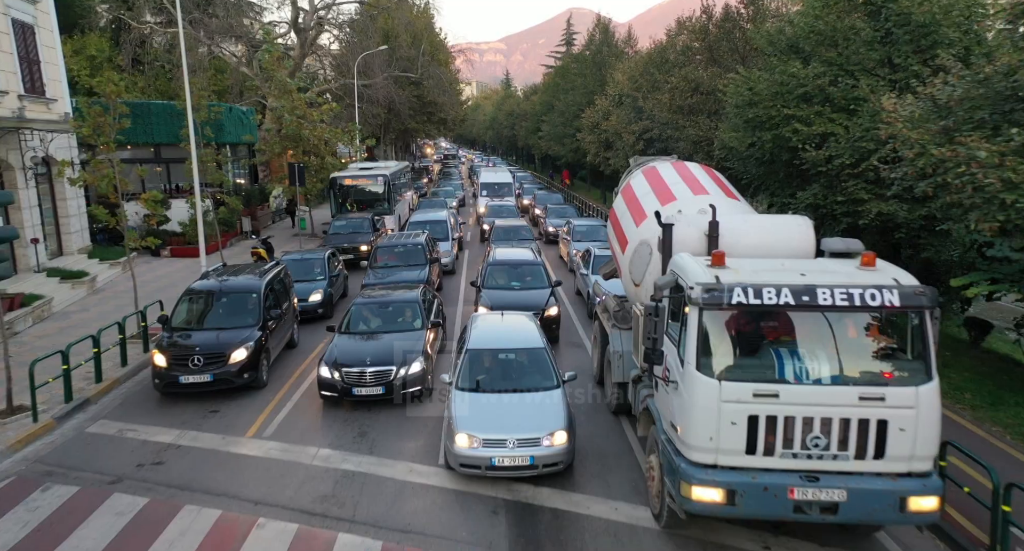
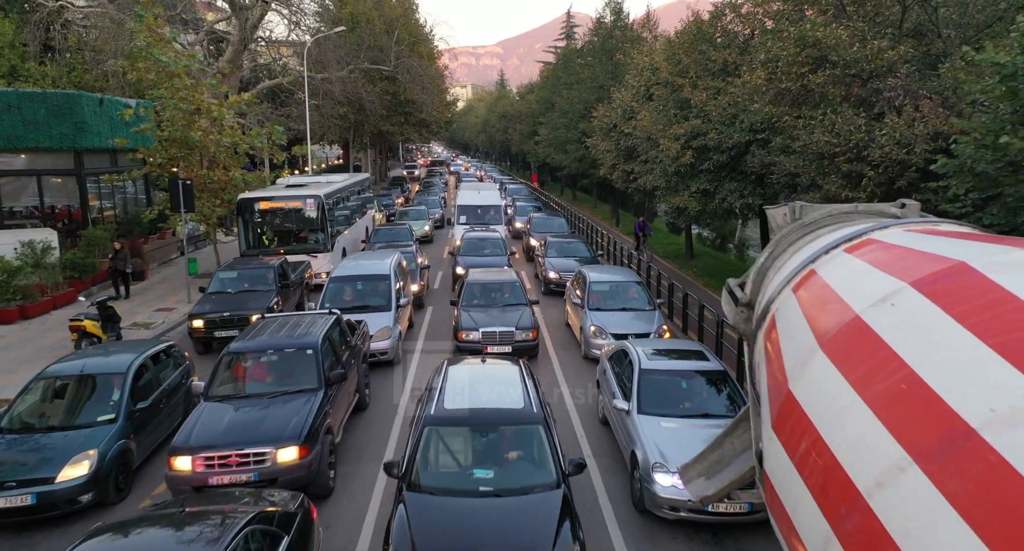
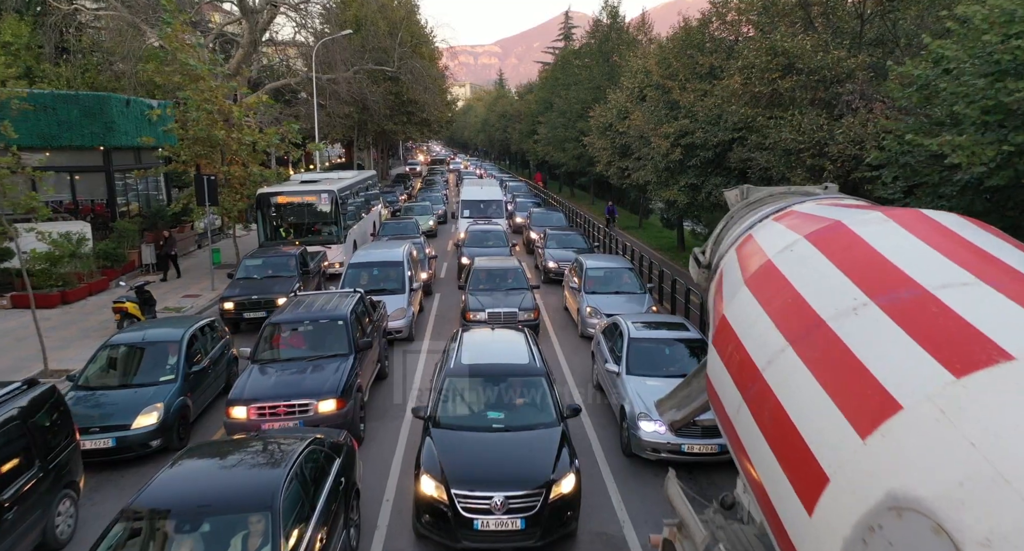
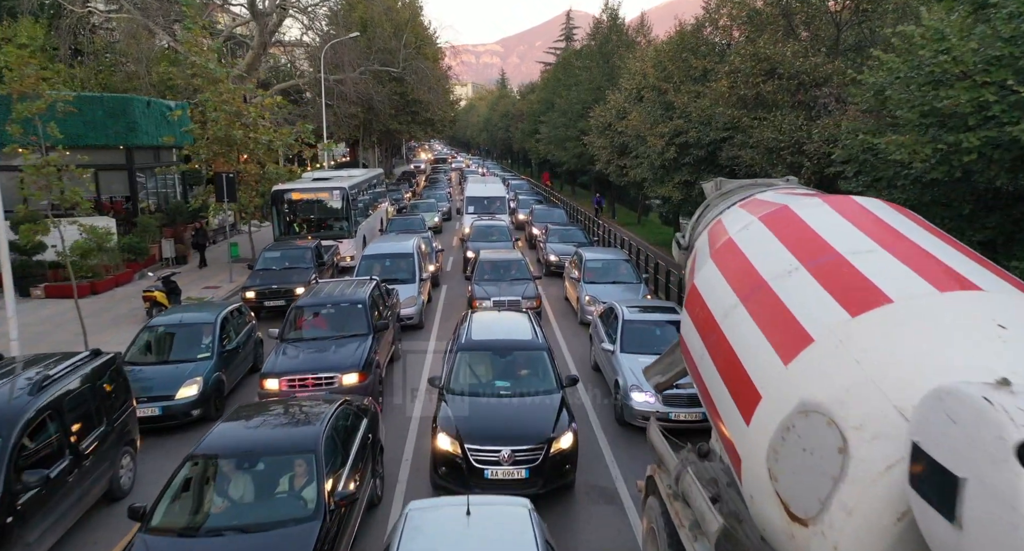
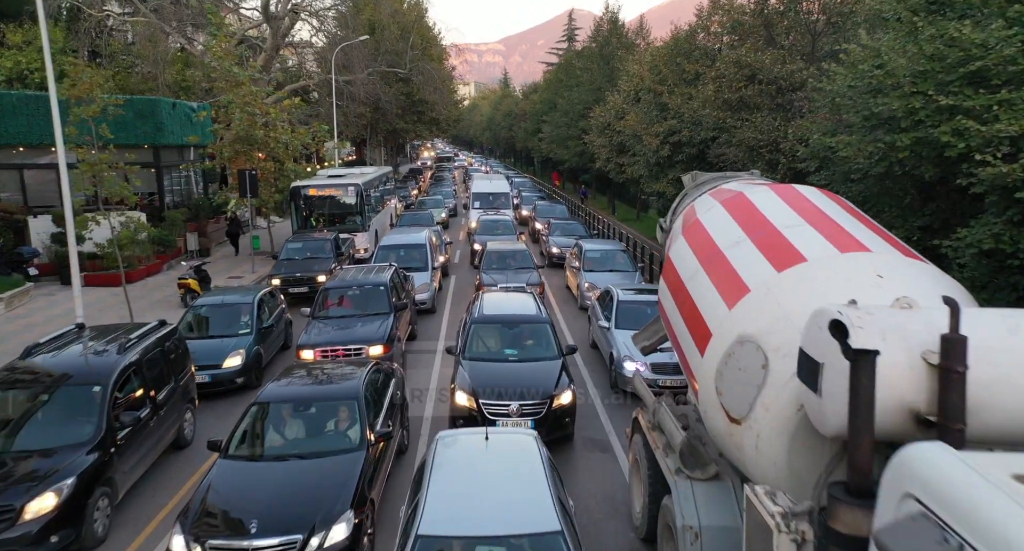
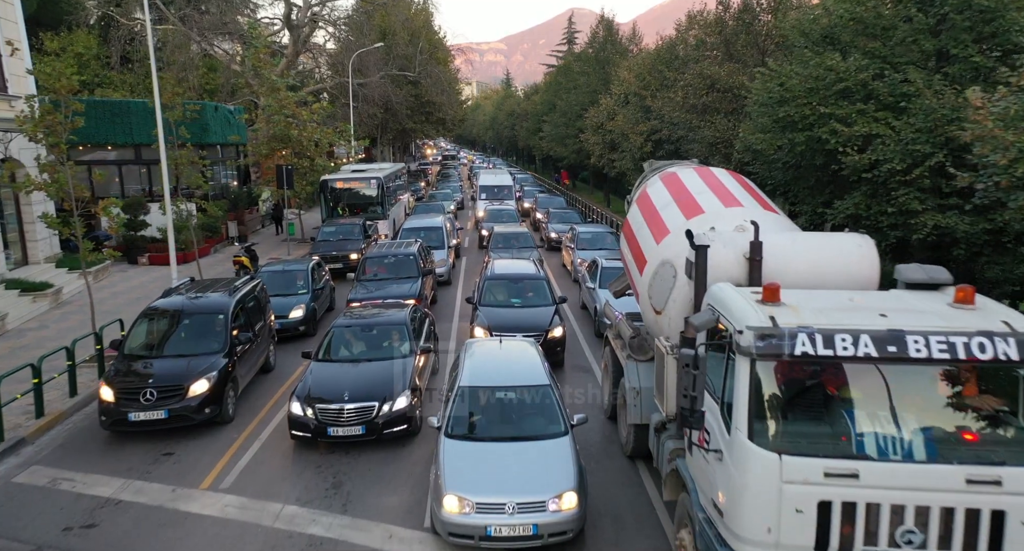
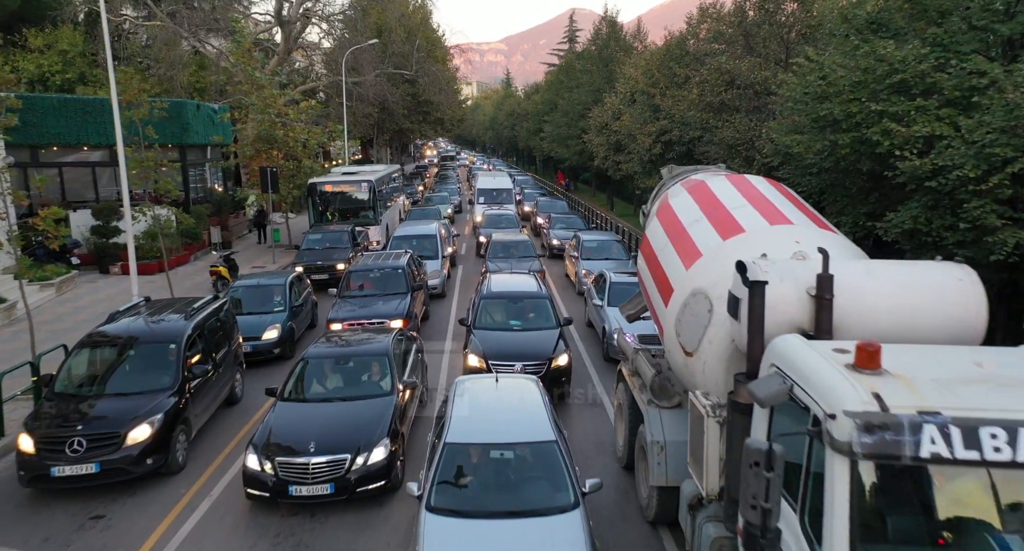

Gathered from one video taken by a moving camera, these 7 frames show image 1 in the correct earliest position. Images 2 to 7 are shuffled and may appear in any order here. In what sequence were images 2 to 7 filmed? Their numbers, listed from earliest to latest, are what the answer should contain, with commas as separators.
6, 7, 5, 4, 3, 2
